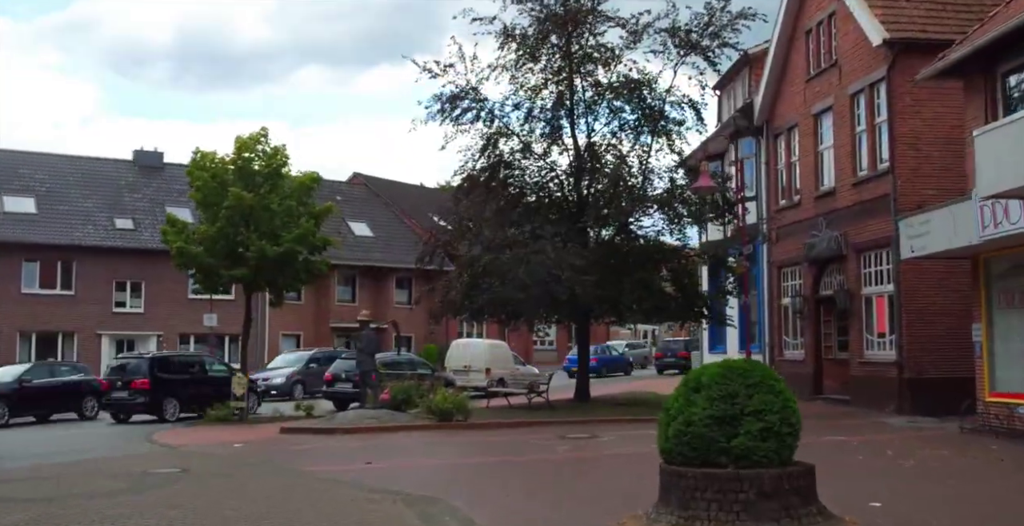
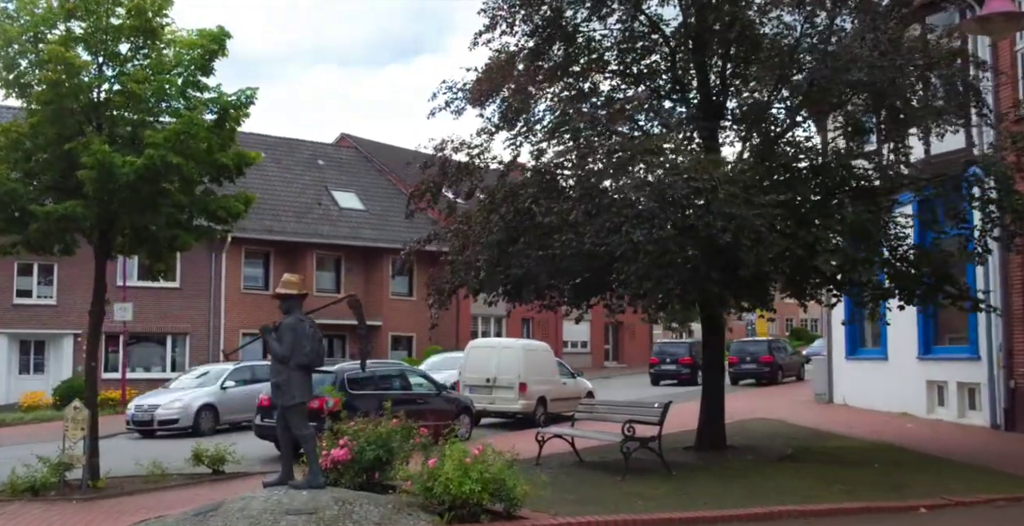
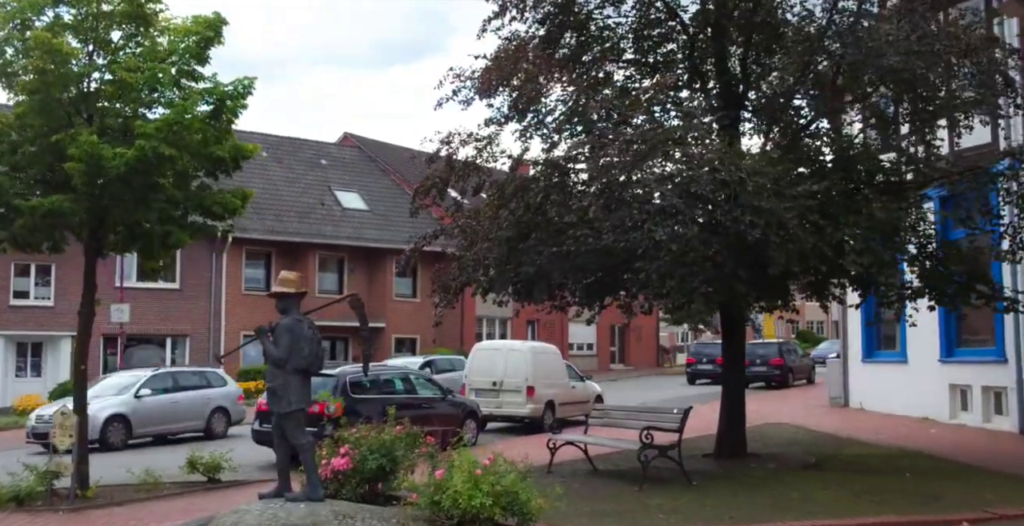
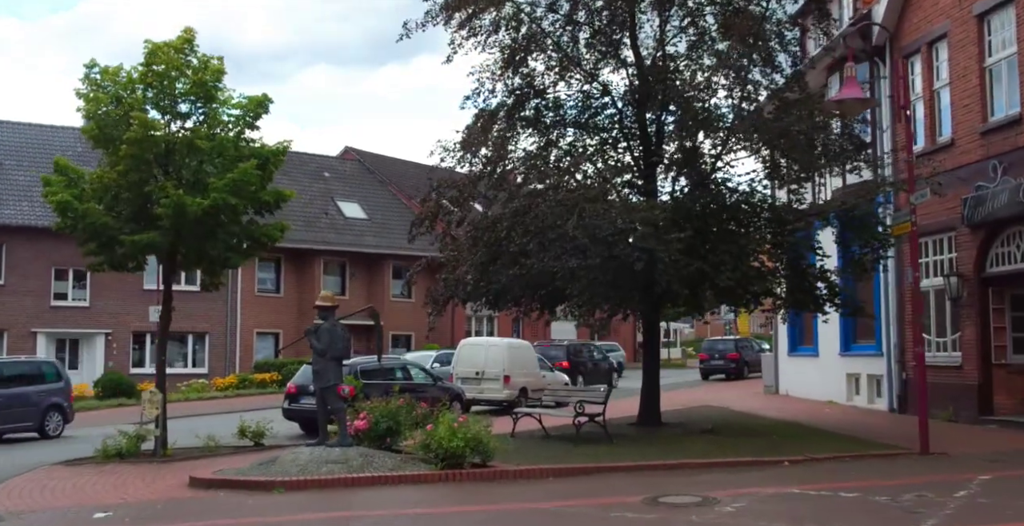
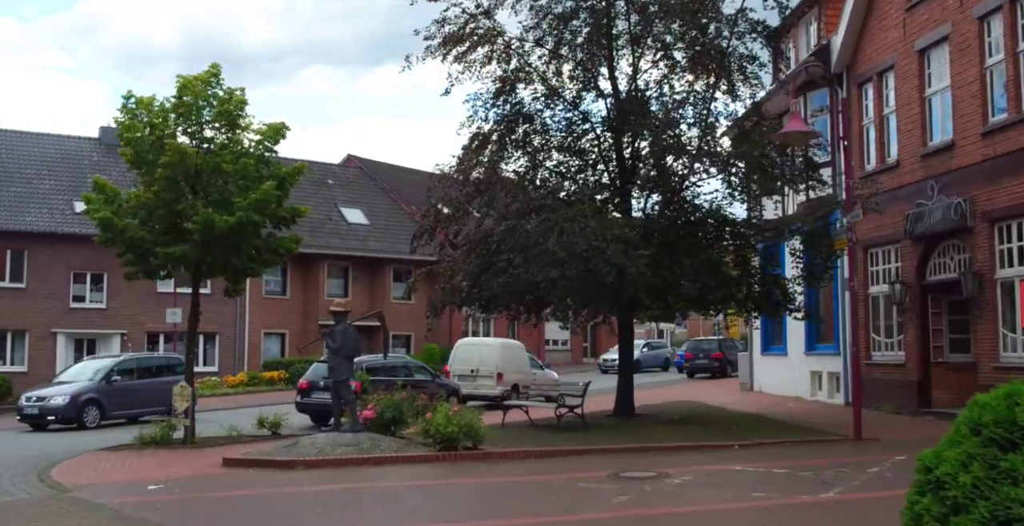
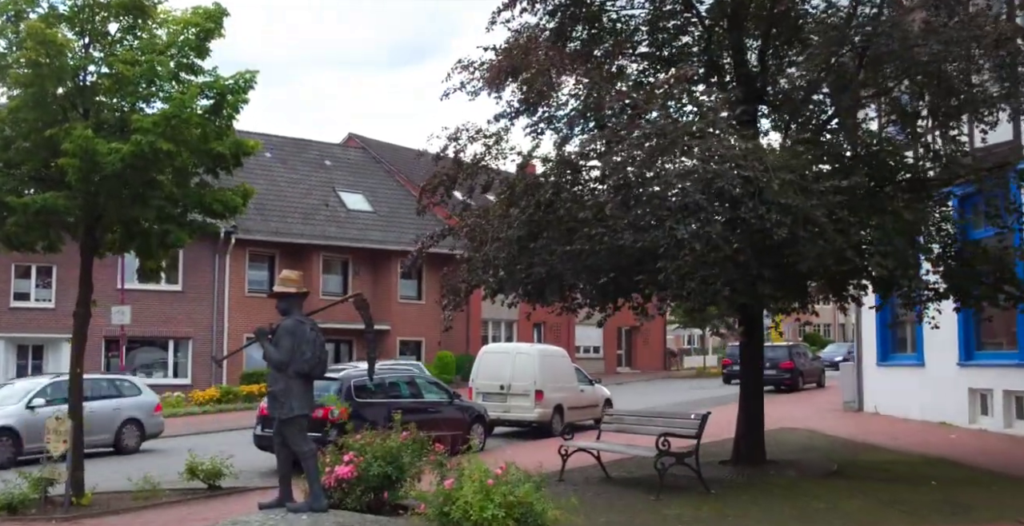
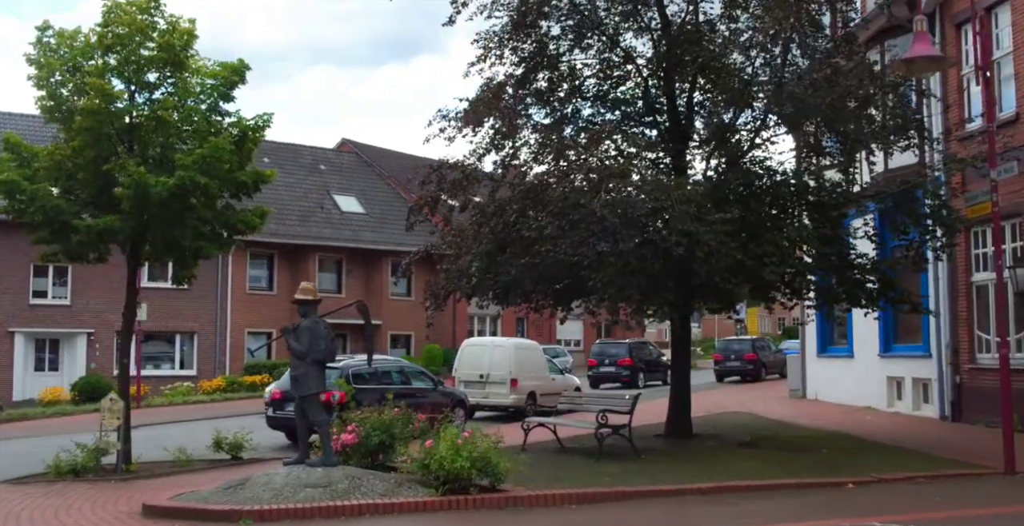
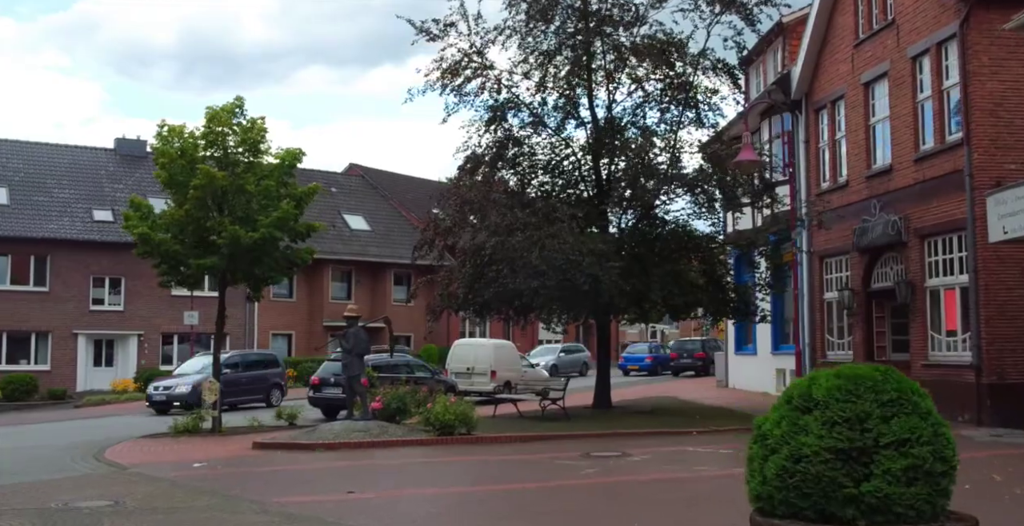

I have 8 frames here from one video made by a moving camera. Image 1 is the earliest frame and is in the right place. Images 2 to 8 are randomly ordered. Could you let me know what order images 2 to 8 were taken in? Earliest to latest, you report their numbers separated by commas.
8, 5, 4, 7, 2, 3, 6
